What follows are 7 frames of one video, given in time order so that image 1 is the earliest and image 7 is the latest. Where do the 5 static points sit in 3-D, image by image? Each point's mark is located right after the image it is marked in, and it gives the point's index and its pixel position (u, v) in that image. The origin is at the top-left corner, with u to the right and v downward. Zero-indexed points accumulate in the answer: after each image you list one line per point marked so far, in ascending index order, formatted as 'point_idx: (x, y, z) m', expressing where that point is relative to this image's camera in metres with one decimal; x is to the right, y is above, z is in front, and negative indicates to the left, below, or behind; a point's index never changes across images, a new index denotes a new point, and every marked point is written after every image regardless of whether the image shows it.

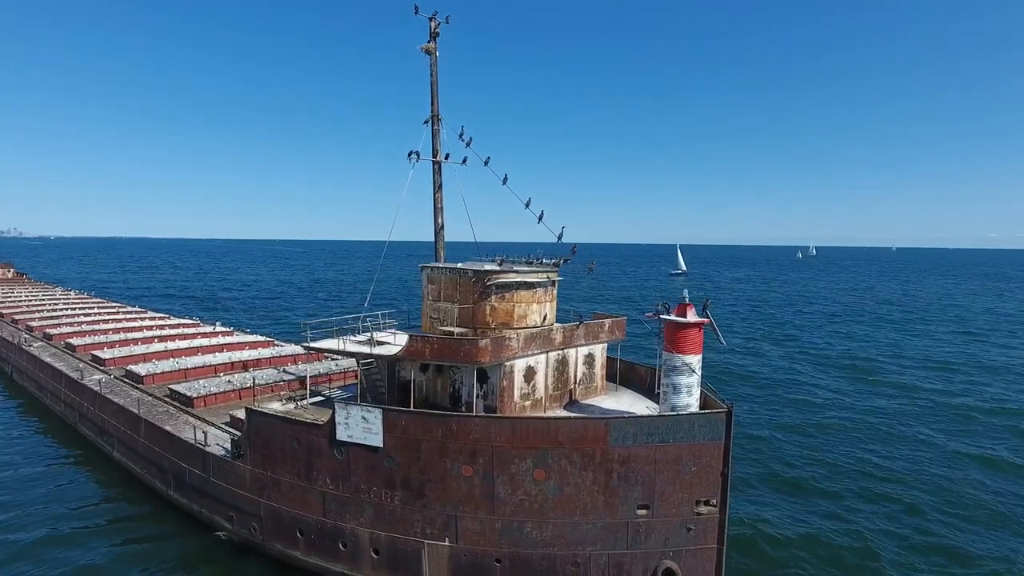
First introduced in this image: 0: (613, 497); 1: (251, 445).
0: (+2.1, -4.3, +12.2) m
1: (-6.5, -3.9, +14.9) m
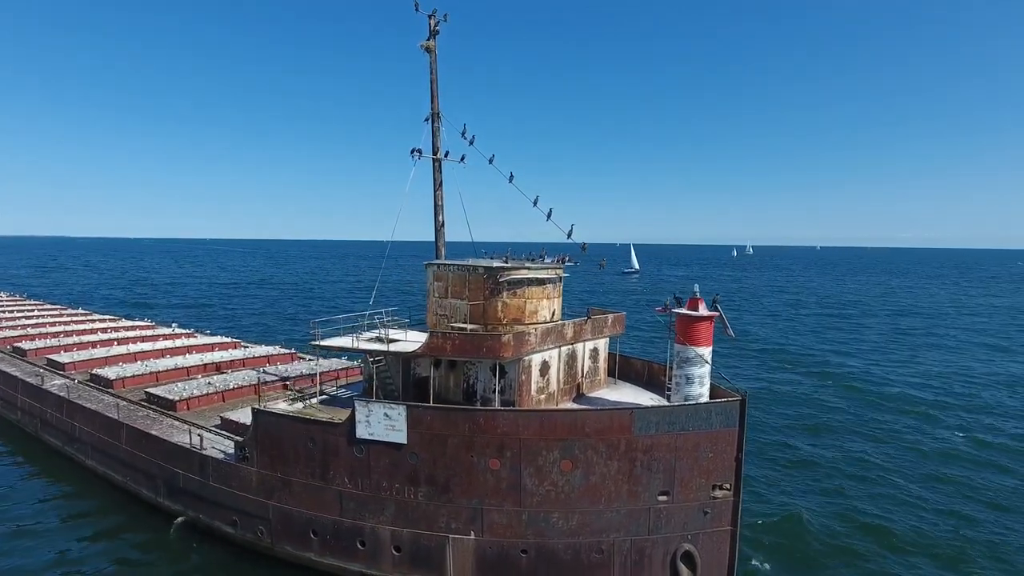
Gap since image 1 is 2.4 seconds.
0: (+2.6, -4.2, +12.5) m
1: (-6.2, -3.9, +14.5) m
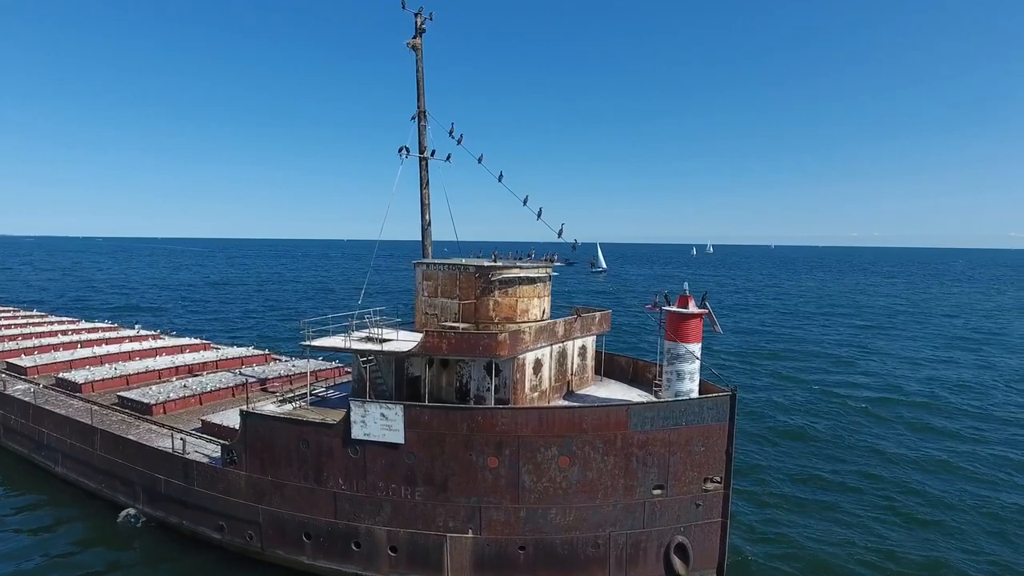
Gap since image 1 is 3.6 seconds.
0: (+2.6, -4.1, +12.8) m
1: (-6.3, -3.9, +14.2) m
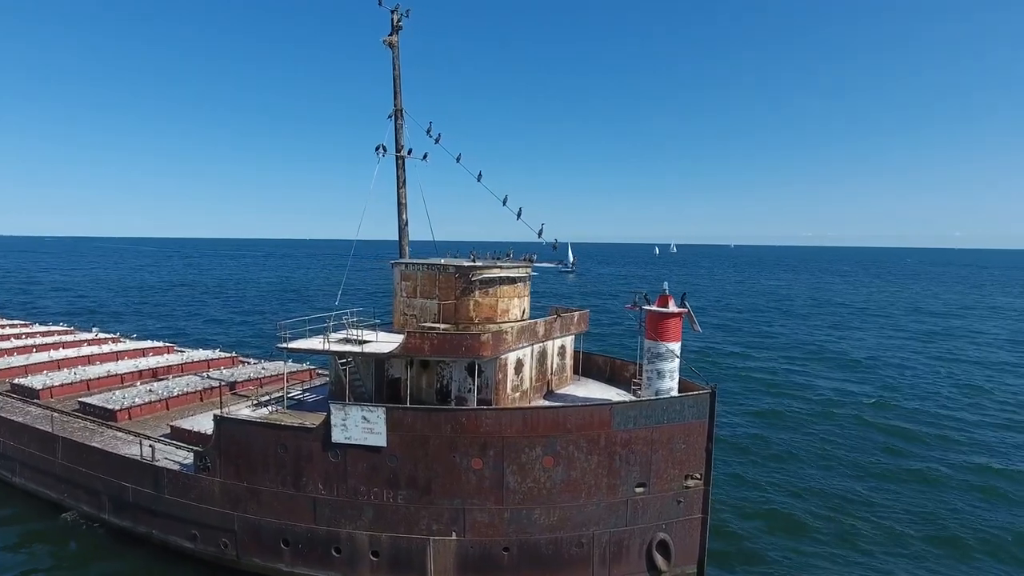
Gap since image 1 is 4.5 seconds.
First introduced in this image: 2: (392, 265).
0: (+2.2, -4.1, +12.9) m
1: (-6.7, -3.9, +13.8) m
2: (-3.3, +0.6, +16.5) m
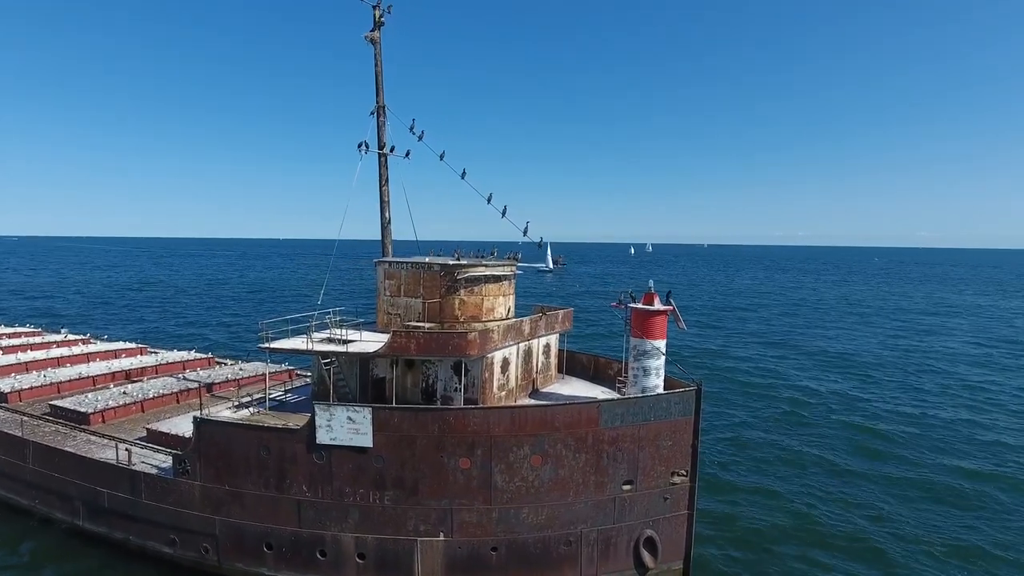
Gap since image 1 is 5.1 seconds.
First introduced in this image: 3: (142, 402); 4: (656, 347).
0: (+1.9, -4.1, +12.9) m
1: (-7.0, -3.9, +13.5) m
2: (-3.7, +0.7, +16.3) m
3: (-12.0, -3.7, +19.3) m
4: (+3.4, -1.4, +14.3) m
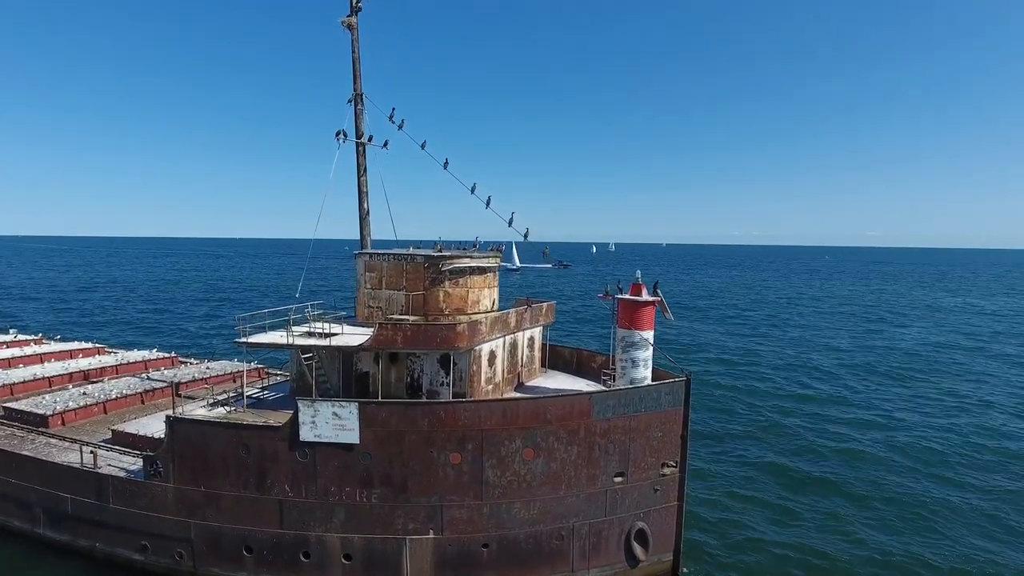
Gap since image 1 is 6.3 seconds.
0: (+1.7, -3.9, +12.7) m
1: (-7.2, -3.7, +12.8) m
2: (-4.1, +0.9, +15.8) m
3: (-12.6, -3.6, +18.4) m
4: (+3.1, -1.2, +14.2) m
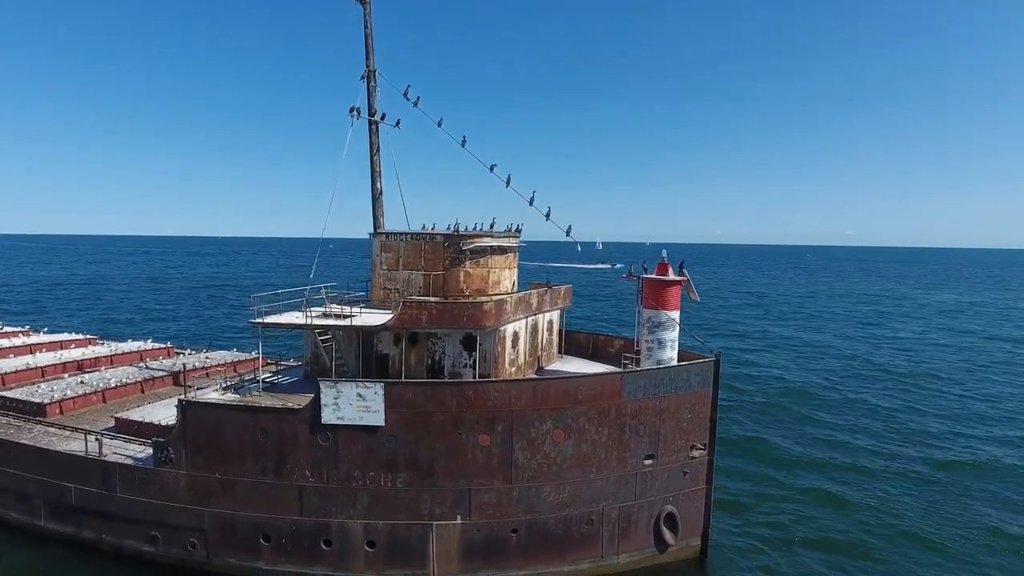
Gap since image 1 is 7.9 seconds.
0: (+2.3, -3.4, +12.4) m
1: (-6.7, -3.2, +12.3) m
2: (-3.6, +1.3, +15.3) m
3: (-12.1, -3.1, +17.7) m
4: (+3.7, -0.7, +13.9) m
